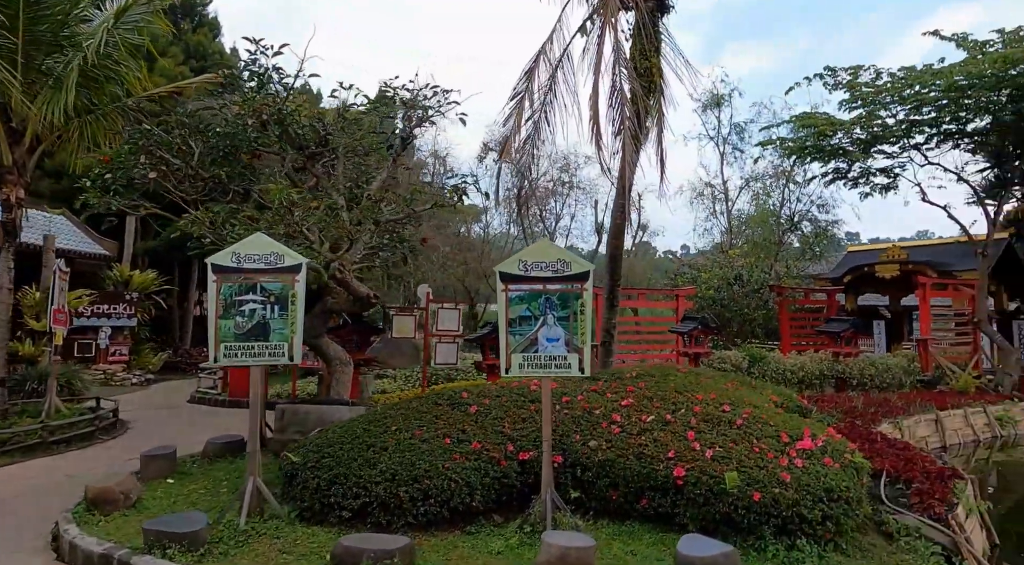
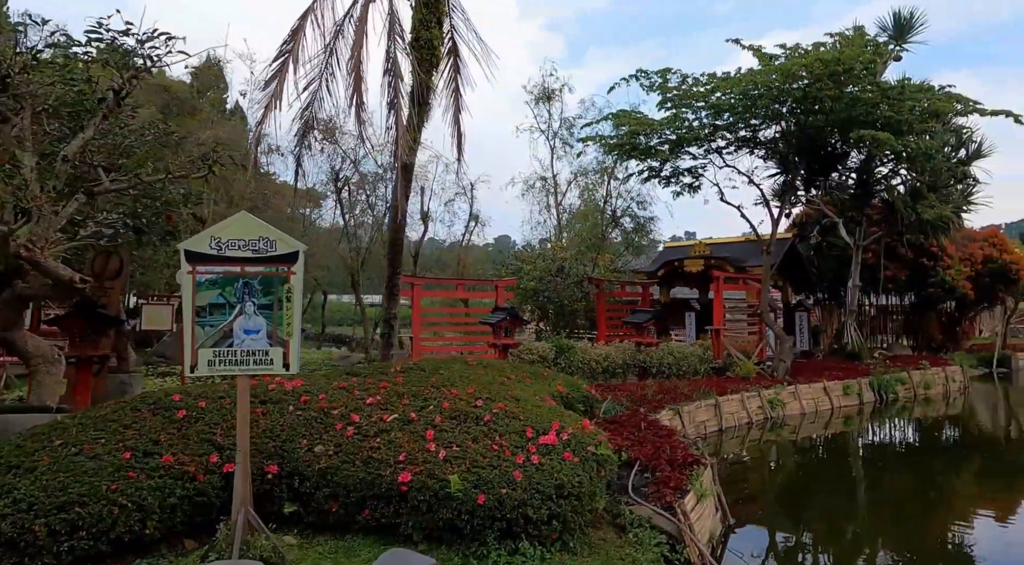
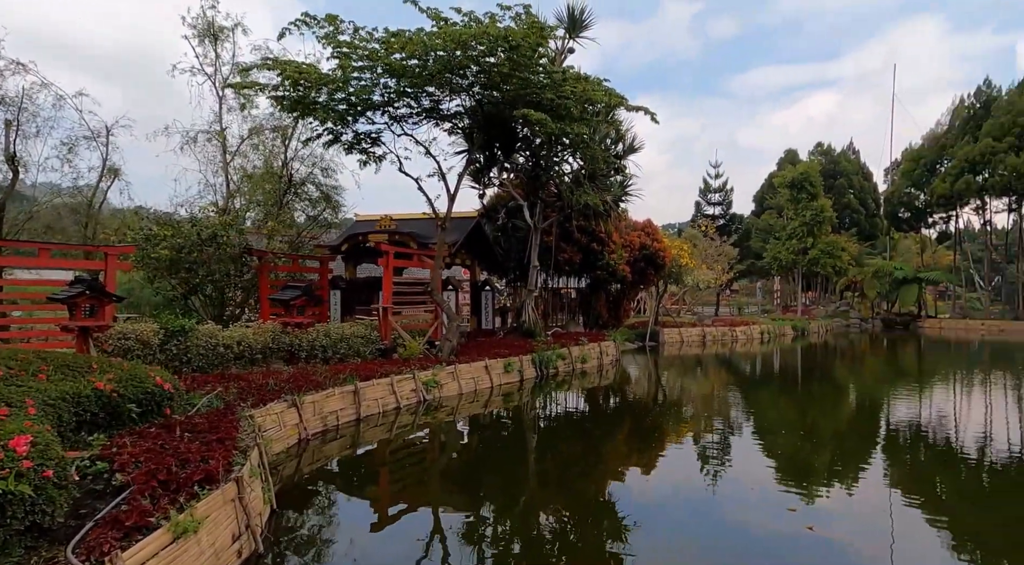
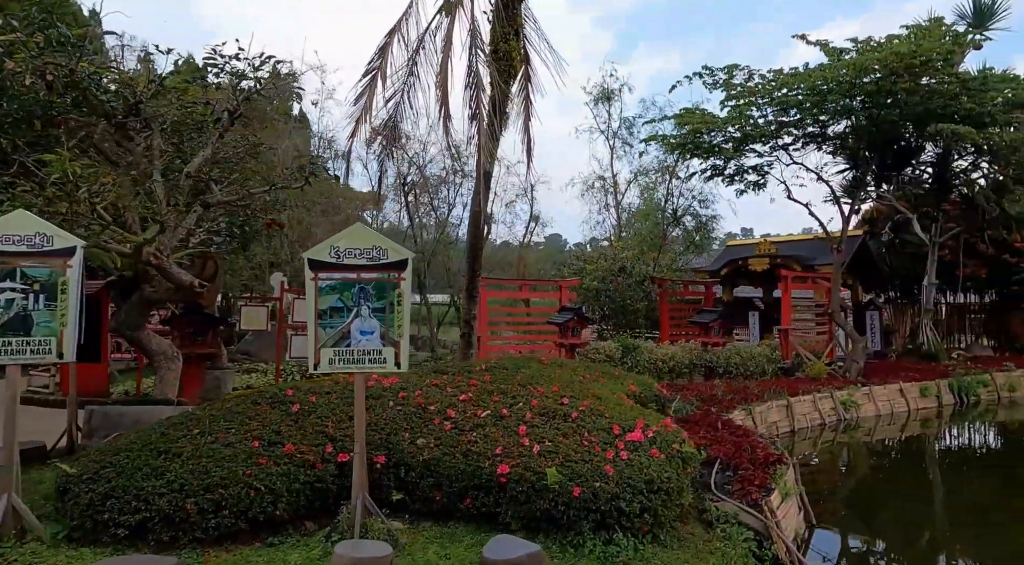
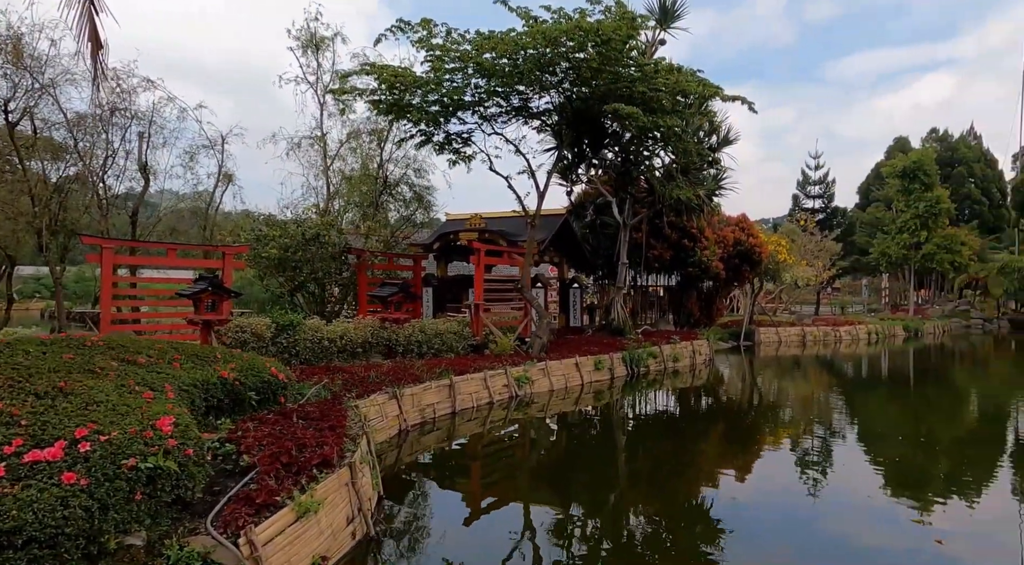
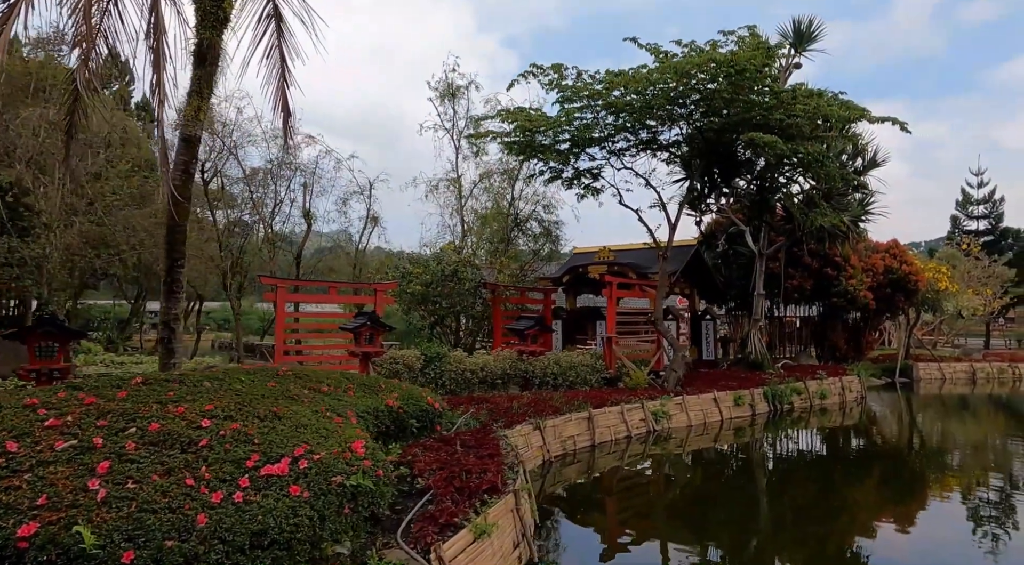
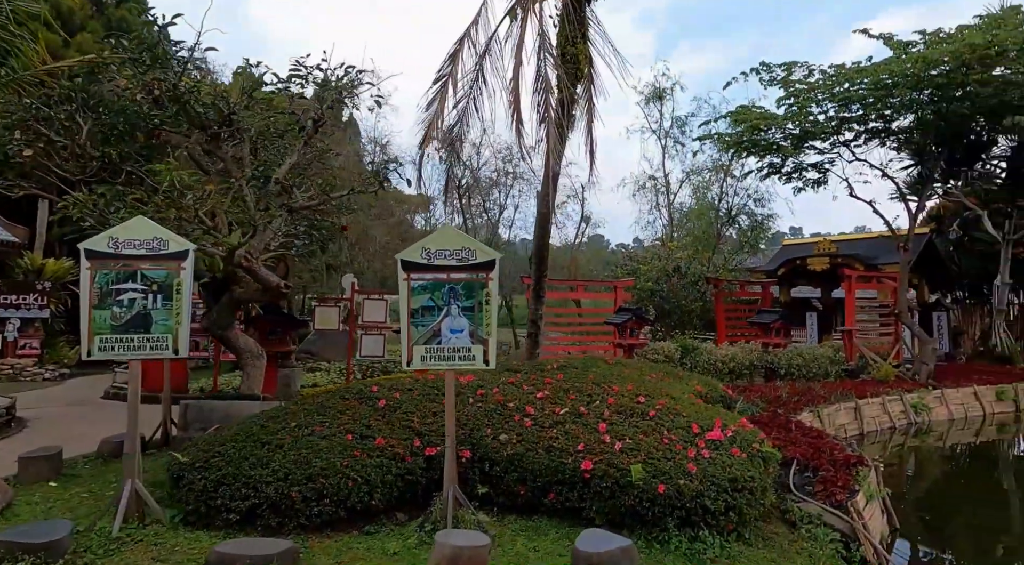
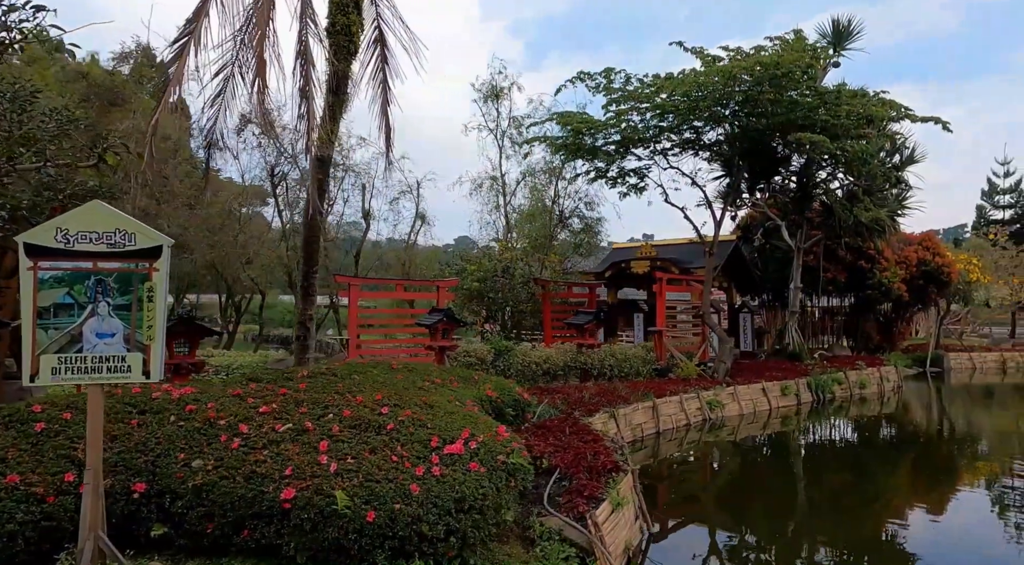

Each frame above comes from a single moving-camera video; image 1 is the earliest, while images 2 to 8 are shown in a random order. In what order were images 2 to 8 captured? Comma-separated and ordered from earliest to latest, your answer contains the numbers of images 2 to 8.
7, 4, 2, 8, 6, 5, 3
